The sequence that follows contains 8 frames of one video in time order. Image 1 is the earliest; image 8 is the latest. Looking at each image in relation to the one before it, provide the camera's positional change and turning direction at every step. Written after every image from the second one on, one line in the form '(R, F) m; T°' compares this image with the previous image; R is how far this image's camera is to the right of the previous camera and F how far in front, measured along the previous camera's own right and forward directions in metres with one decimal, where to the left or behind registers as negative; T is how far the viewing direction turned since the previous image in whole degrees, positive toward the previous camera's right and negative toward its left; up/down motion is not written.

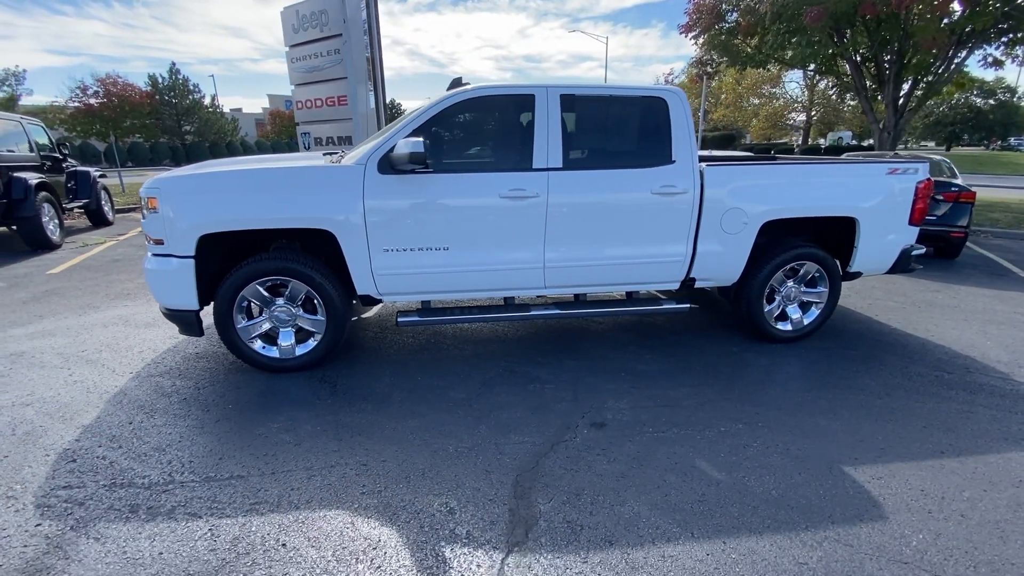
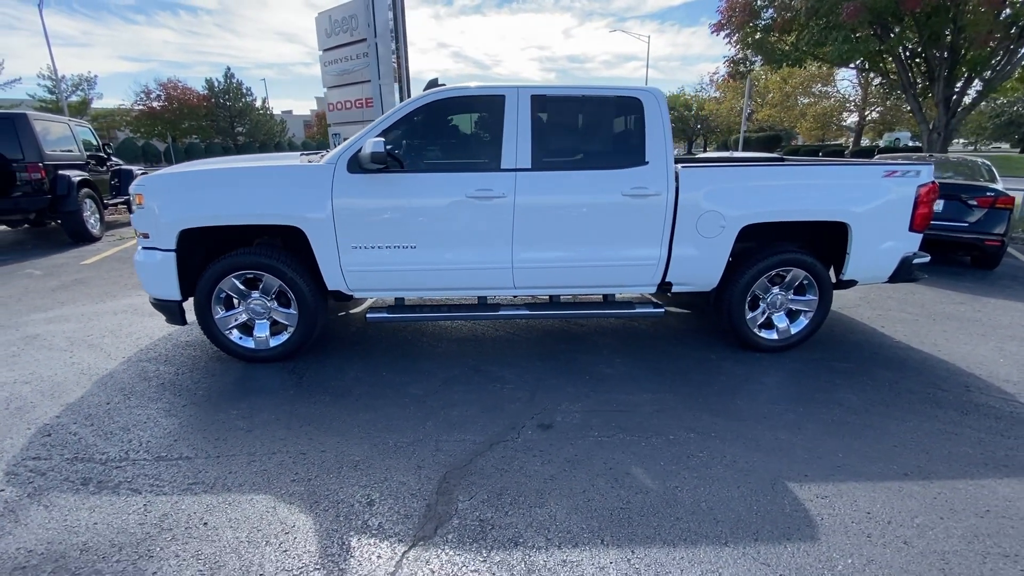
(+0.6, 0.0) m; -5°
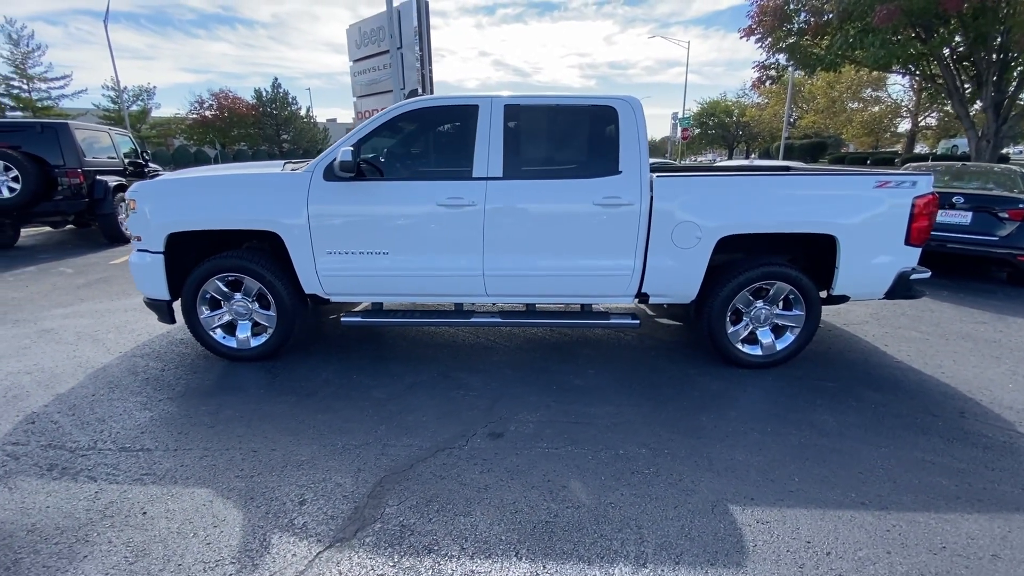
(+0.5, 0.0) m; -4°
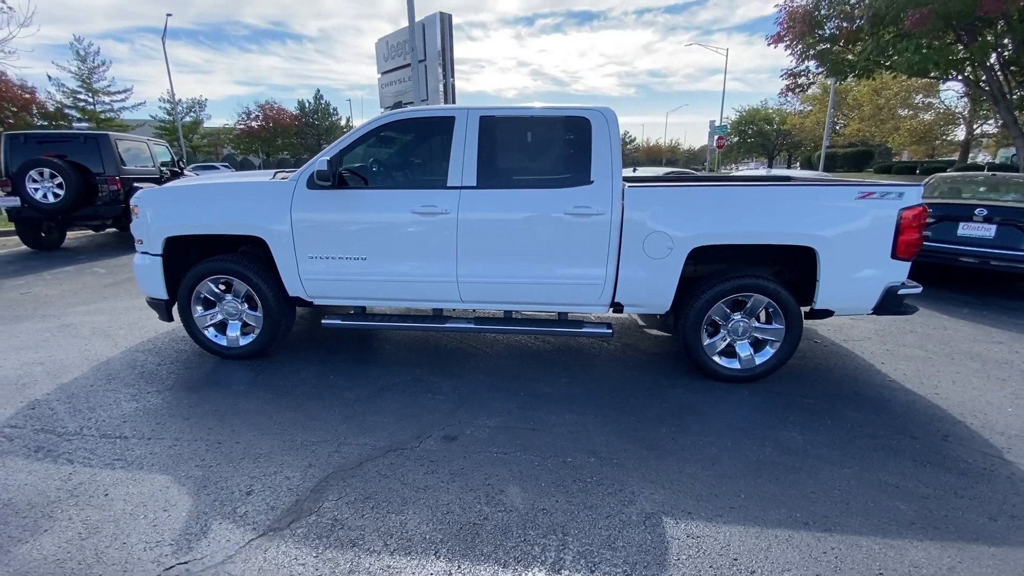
(+0.5, 0.0) m; -4°
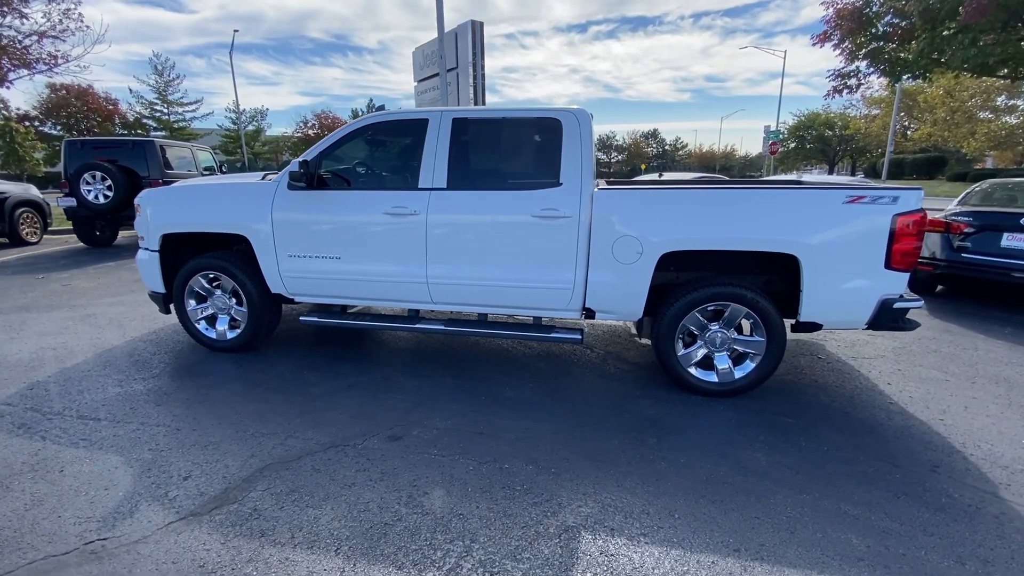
(+0.7, +0.1) m; -6°
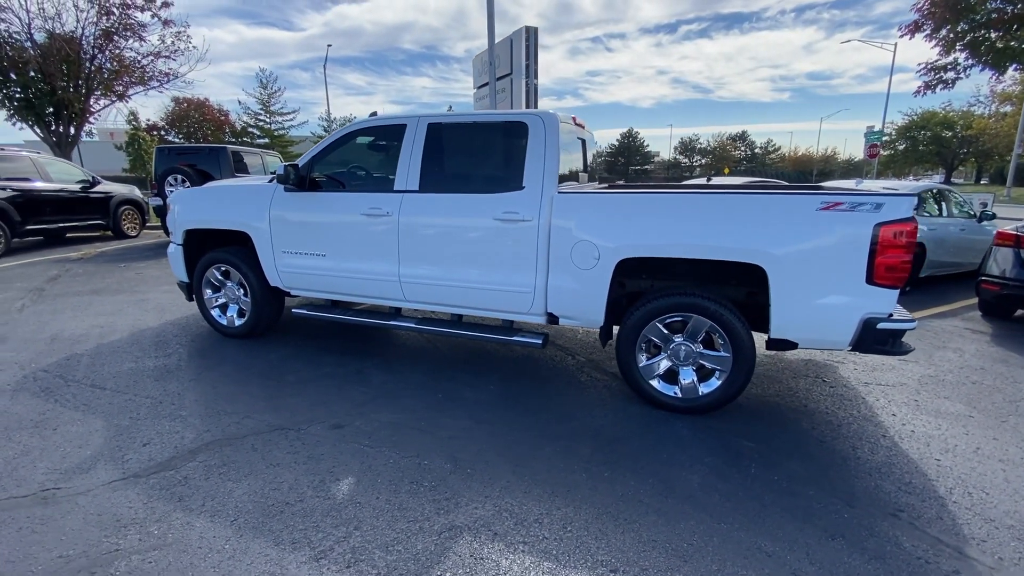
(+0.9, 0.0) m; -9°
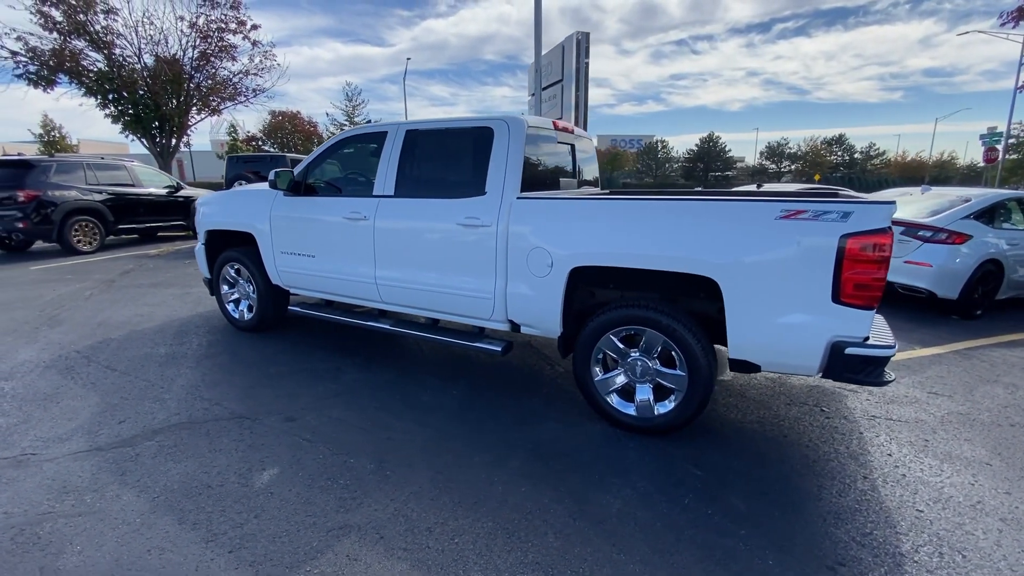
(+0.9, +0.1) m; -9°
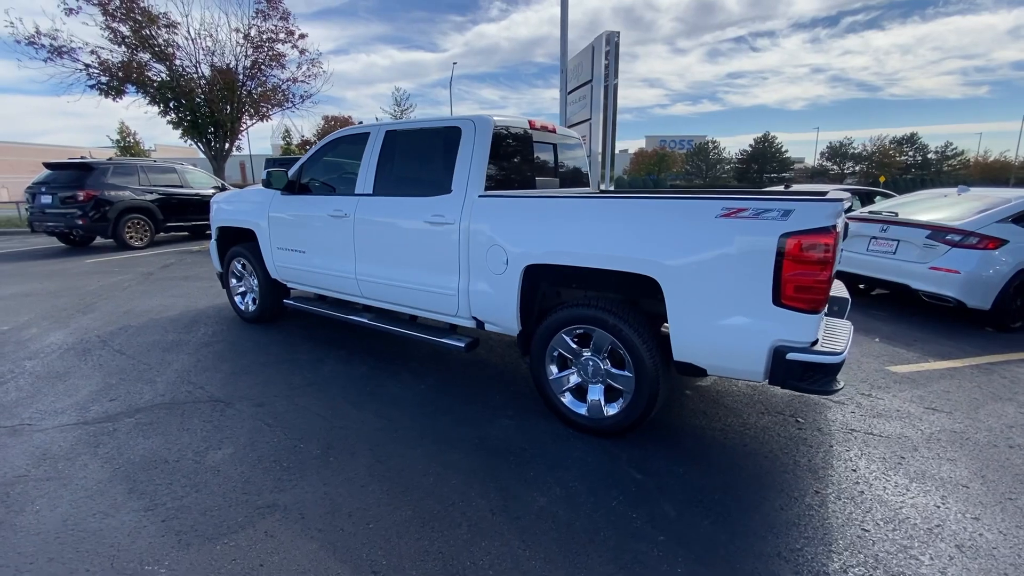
(+0.7, 0.0) m; -6°
